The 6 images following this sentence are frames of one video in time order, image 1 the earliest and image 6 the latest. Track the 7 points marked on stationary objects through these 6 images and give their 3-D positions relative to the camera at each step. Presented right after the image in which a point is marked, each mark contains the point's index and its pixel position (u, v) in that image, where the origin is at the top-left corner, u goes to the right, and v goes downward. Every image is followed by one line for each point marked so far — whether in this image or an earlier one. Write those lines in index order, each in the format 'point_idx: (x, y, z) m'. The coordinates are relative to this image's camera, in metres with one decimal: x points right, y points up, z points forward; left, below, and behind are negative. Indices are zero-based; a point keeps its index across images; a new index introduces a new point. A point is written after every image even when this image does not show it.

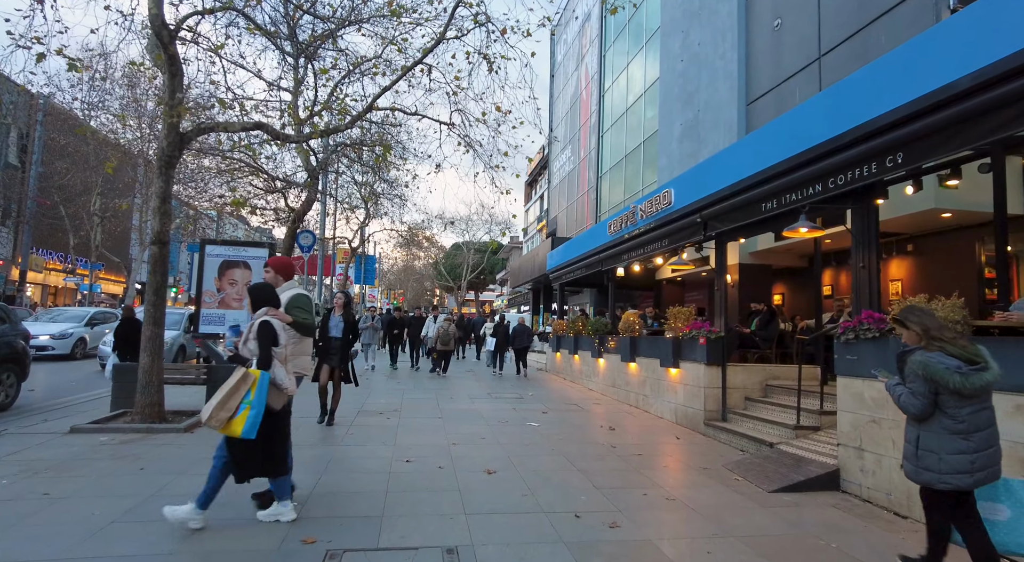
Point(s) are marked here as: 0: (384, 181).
0: (-3.6, +2.8, +15.6) m
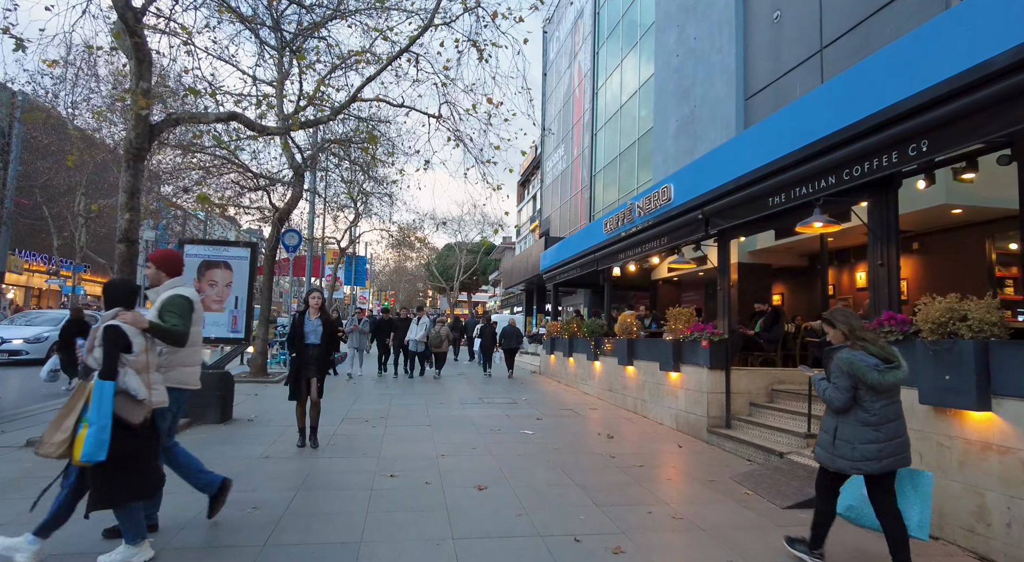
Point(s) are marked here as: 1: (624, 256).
0: (-3.8, +2.8, +15.1) m
1: (+2.2, +0.5, +10.6) m
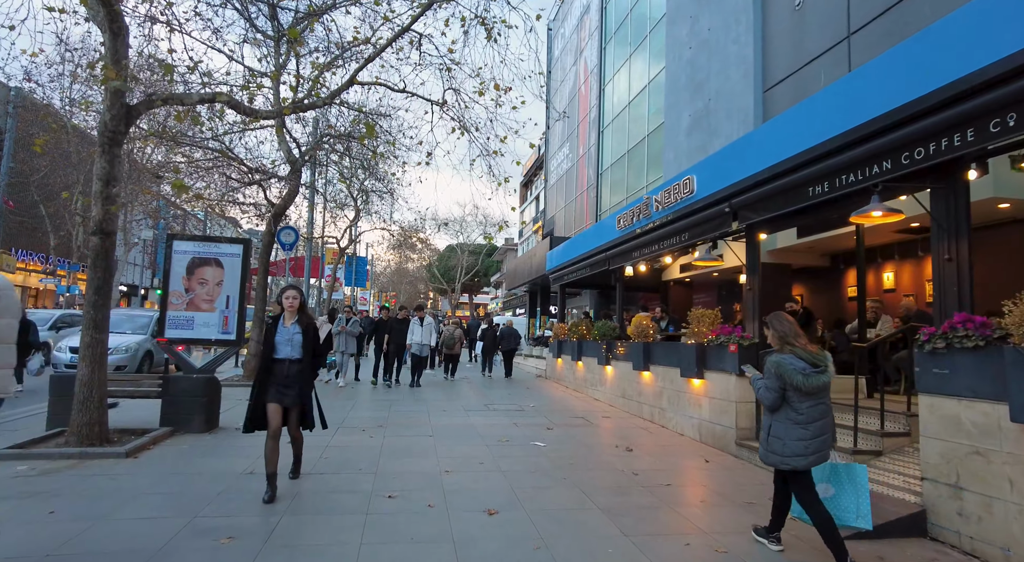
0: (-3.7, +2.8, +14.5) m
1: (+2.3, +0.5, +10.0) m
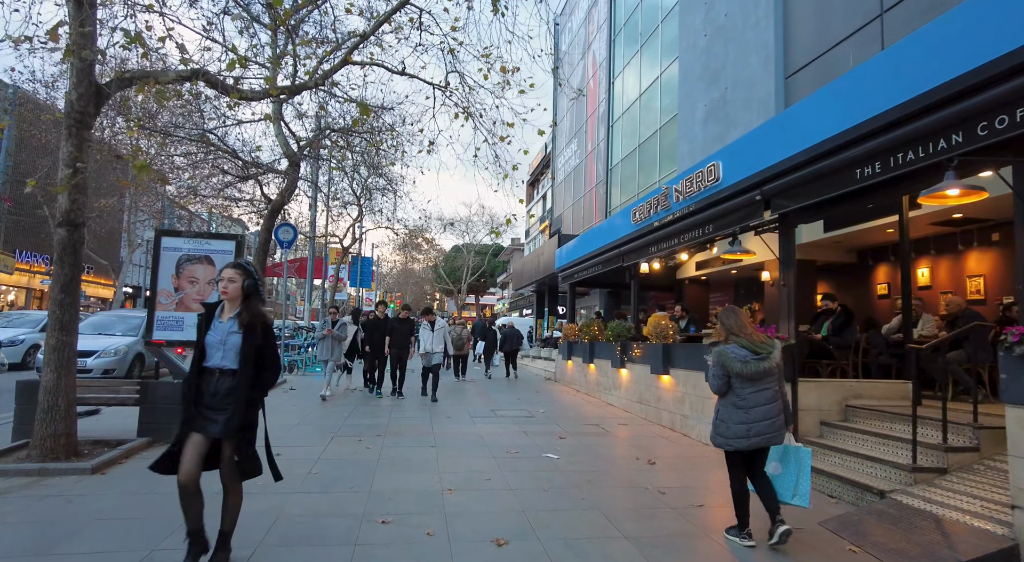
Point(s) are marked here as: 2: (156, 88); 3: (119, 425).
0: (-3.5, +2.8, +14.0) m
1: (+2.4, +0.5, +9.4) m
2: (-3.7, +2.0, +5.8) m
3: (-4.7, -1.7, +6.6) m
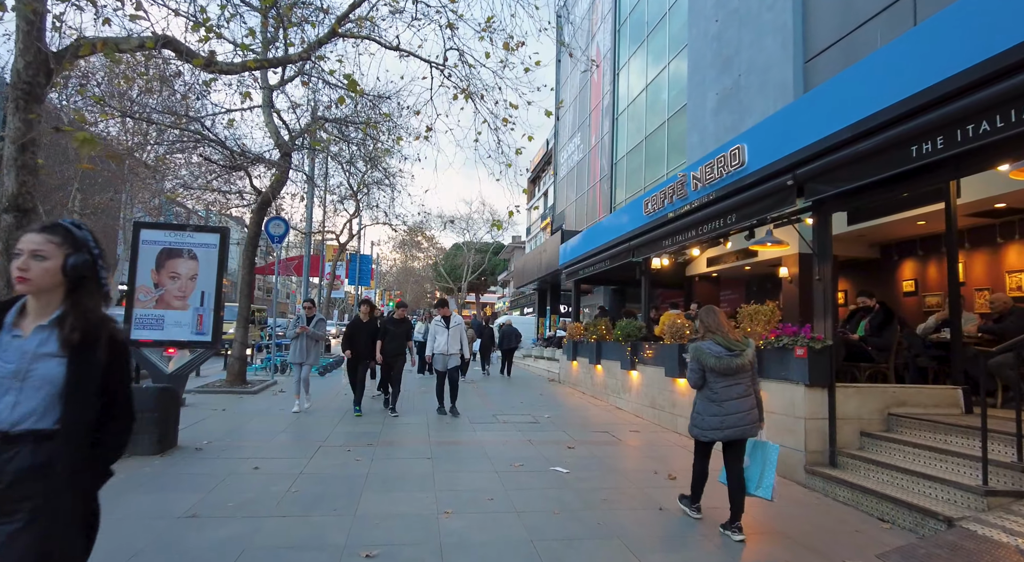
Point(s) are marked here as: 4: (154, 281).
0: (-3.4, +2.9, +13.3) m
1: (+2.5, +0.6, +8.7) m
2: (-3.7, +2.1, +5.2) m
3: (-4.7, -1.7, +6.0) m
4: (-5.8, 0.0, +9.0) m
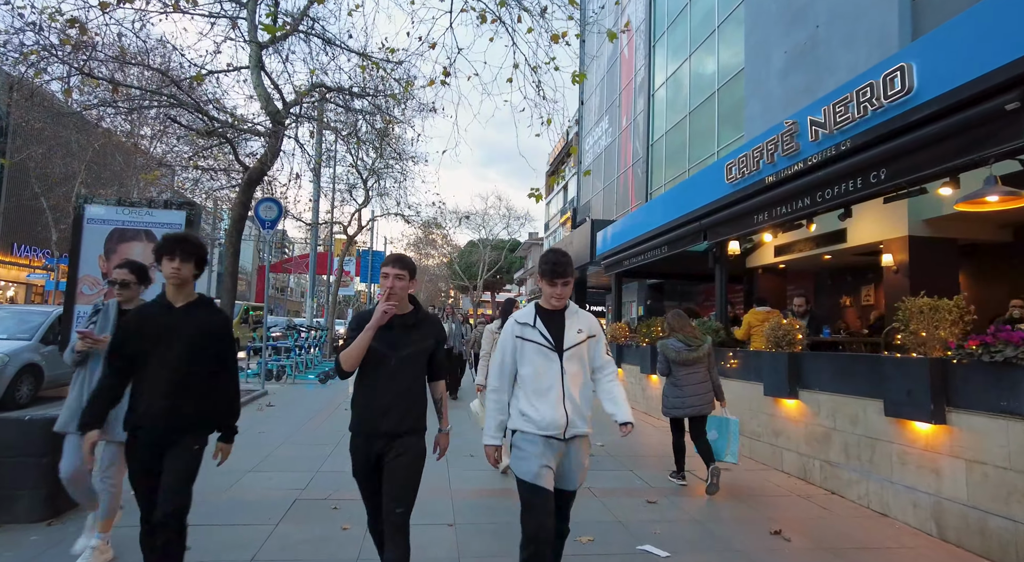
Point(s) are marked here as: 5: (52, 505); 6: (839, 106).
0: (-2.8, +3.0, +11.4) m
1: (+3.0, +0.8, +6.7) m
2: (-3.2, +2.2, +3.3) m
3: (-4.2, -1.5, +4.1) m
4: (-5.3, +0.1, +7.2) m
5: (-3.2, -1.6, +3.9) m
6: (+3.3, +1.8, +6.2) m
